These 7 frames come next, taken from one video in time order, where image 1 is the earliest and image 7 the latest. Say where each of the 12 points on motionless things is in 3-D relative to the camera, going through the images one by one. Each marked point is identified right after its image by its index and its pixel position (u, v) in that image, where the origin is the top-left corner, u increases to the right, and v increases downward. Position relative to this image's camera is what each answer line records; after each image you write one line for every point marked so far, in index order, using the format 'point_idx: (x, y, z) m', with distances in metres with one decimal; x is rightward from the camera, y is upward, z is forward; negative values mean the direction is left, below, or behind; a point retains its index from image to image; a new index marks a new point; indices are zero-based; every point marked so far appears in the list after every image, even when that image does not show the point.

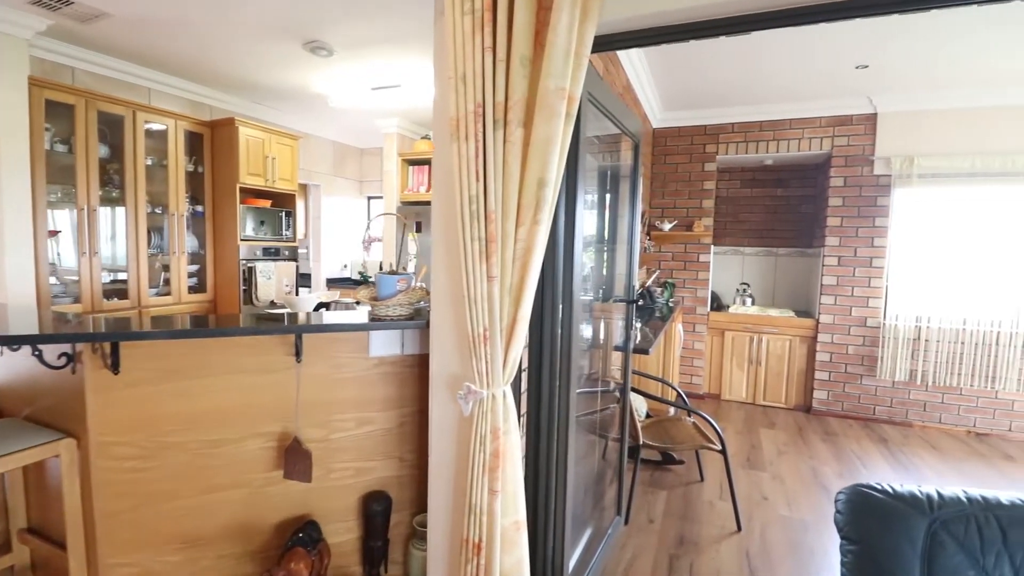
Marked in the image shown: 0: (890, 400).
0: (+2.9, -0.9, +3.8) m
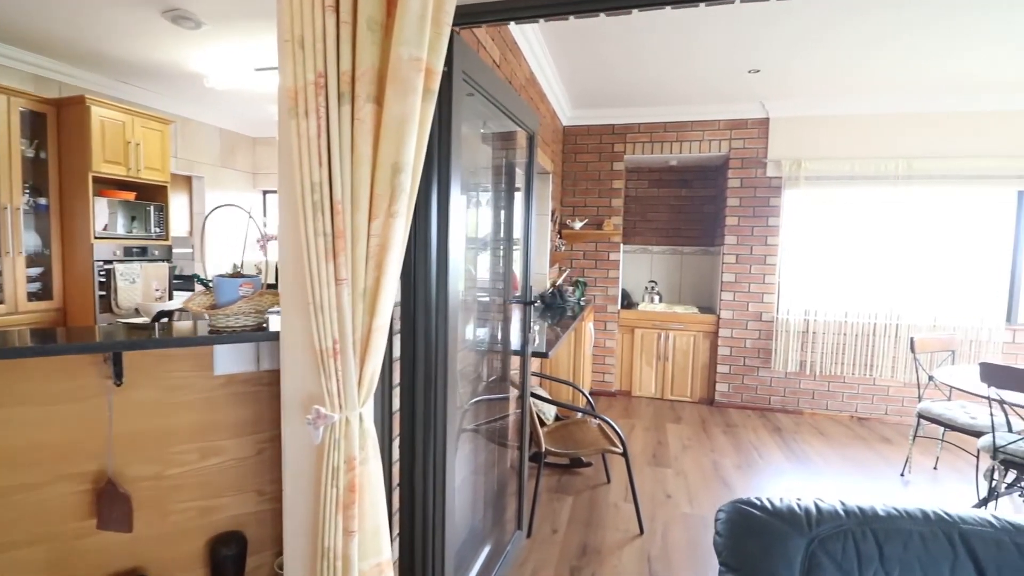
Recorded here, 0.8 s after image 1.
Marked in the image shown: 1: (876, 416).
0: (+2.2, -0.8, +4.0) m
1: (+2.9, -1.0, +3.9) m
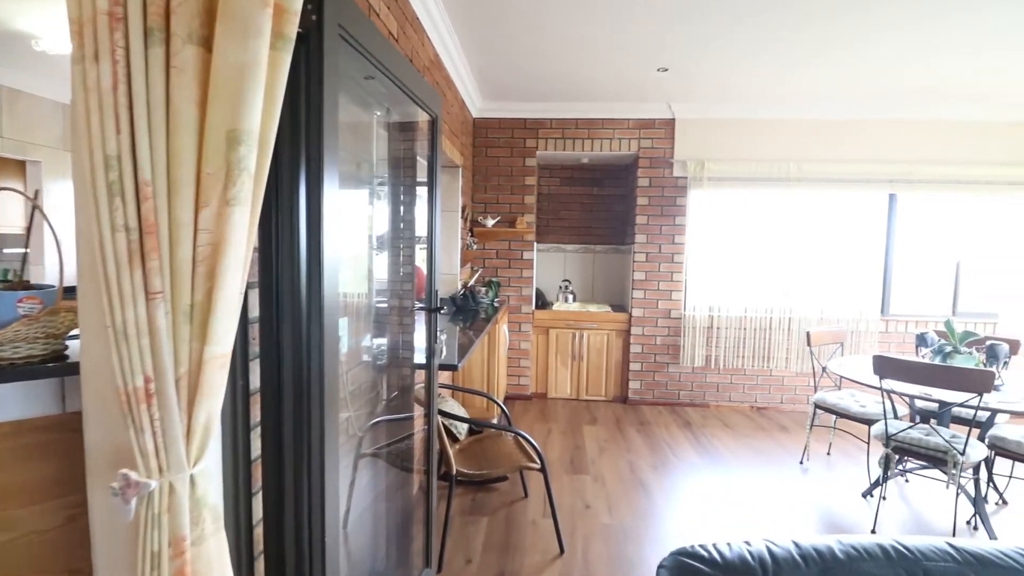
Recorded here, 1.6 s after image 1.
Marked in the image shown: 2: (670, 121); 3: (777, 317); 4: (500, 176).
0: (+1.5, -0.8, +4.1) m
1: (+2.2, -1.0, +4.1) m
2: (+1.3, +1.4, +4.0) m
3: (+2.1, -0.2, +4.0) m
4: (-0.1, +1.0, +4.2) m
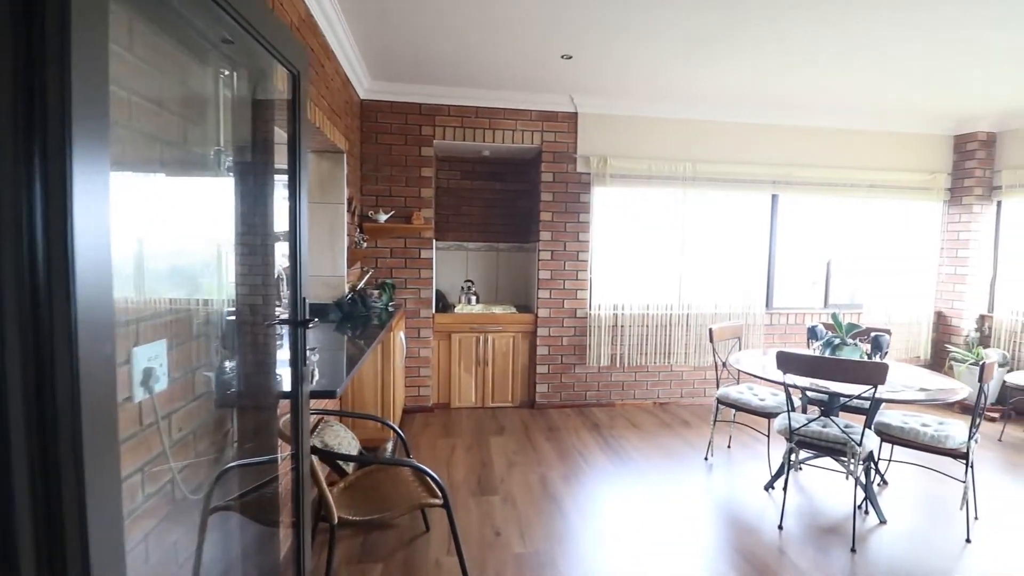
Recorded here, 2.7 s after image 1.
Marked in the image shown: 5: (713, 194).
0: (+0.7, -0.8, +4.1) m
1: (+1.4, -1.0, +4.2) m
2: (+0.5, +1.4, +3.9) m
3: (+1.3, -0.2, +4.0) m
4: (-0.9, +0.9, +3.8) m
5: (+1.6, +0.8, +4.0) m
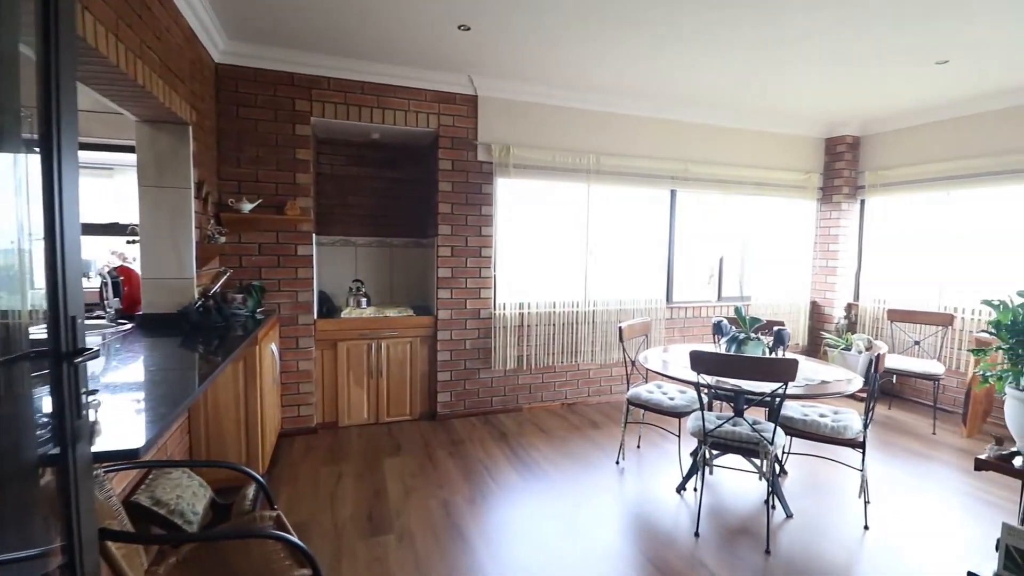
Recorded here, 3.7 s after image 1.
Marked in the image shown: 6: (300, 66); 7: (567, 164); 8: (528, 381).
0: (-0.1, -0.8, +3.8) m
1: (+0.6, -0.9, +4.1) m
2: (-0.3, +1.4, +3.6) m
3: (+0.6, -0.2, +3.9) m
4: (-1.6, +0.9, +3.2) m
5: (+0.8, +0.8, +3.9) m
6: (-1.4, +1.4, +3.2) m
7: (+0.4, +1.0, +3.8) m
8: (+0.1, -0.7, +3.9) m
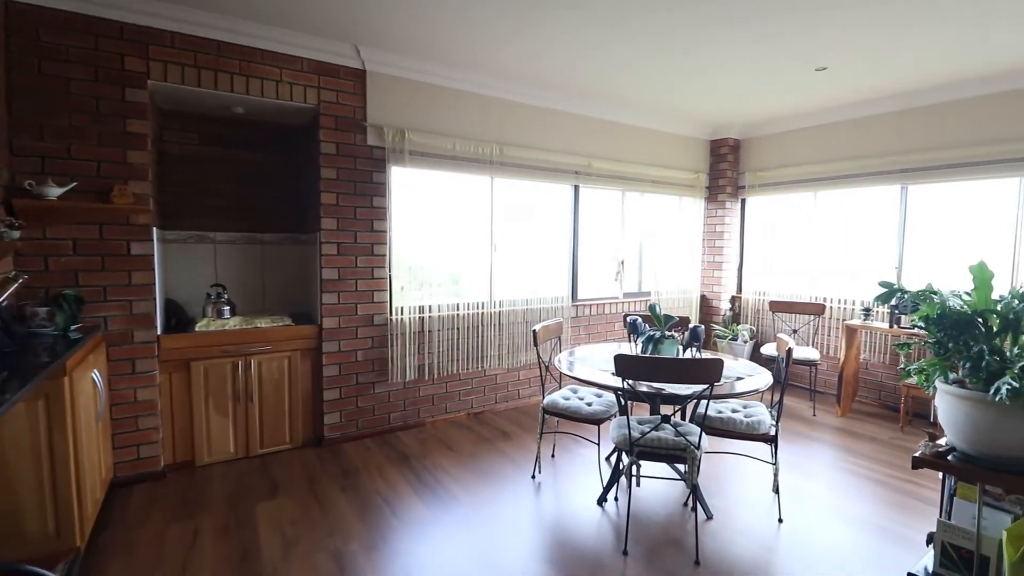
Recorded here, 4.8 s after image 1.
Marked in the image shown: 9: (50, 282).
0: (-0.8, -0.8, +3.4) m
1: (-0.2, -0.9, +3.8) m
2: (-1.0, +1.4, +3.1) m
3: (-0.2, -0.2, +3.6) m
4: (-2.2, +0.9, +2.4) m
5: (0.0, +0.8, +3.7) m
6: (-1.9, +1.4, +2.5) m
7: (-0.3, +1.0, +3.4) m
8: (-0.6, -0.7, +3.5) m
9: (-2.3, 0.0, +2.4) m
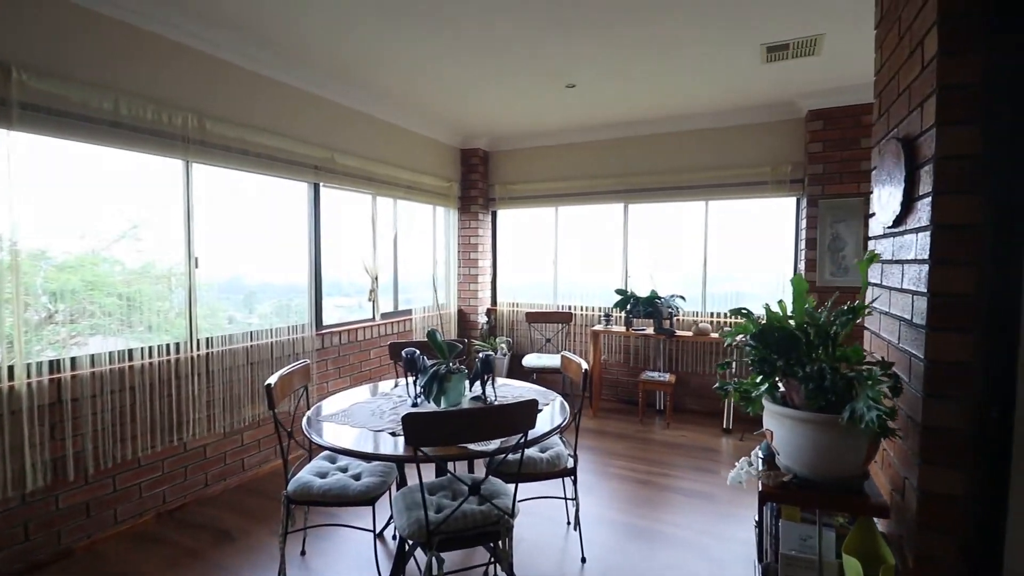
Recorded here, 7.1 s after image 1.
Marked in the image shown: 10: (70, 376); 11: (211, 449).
0: (-2.0, -1.0, +2.0) m
1: (-1.7, -1.1, +2.6) m
2: (-2.1, +1.2, +1.7) m
3: (-1.6, -0.3, +2.5) m
4: (-2.8, +0.7, +0.5) m
5: (-1.6, +0.6, +2.7) m
6: (-2.7, +1.2, +0.7) m
7: (-1.7, +0.8, +2.3) m
8: (-1.9, -0.9, +2.2) m
9: (-2.9, -0.2, +0.4) m
10: (-1.9, -0.4, +2.1) m
11: (-1.6, -0.9, +2.7) m
